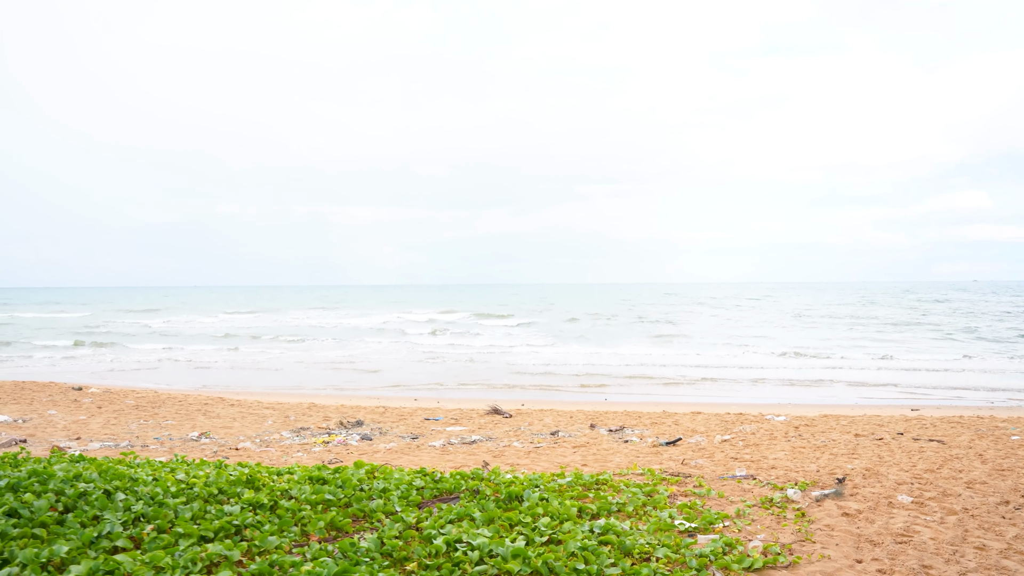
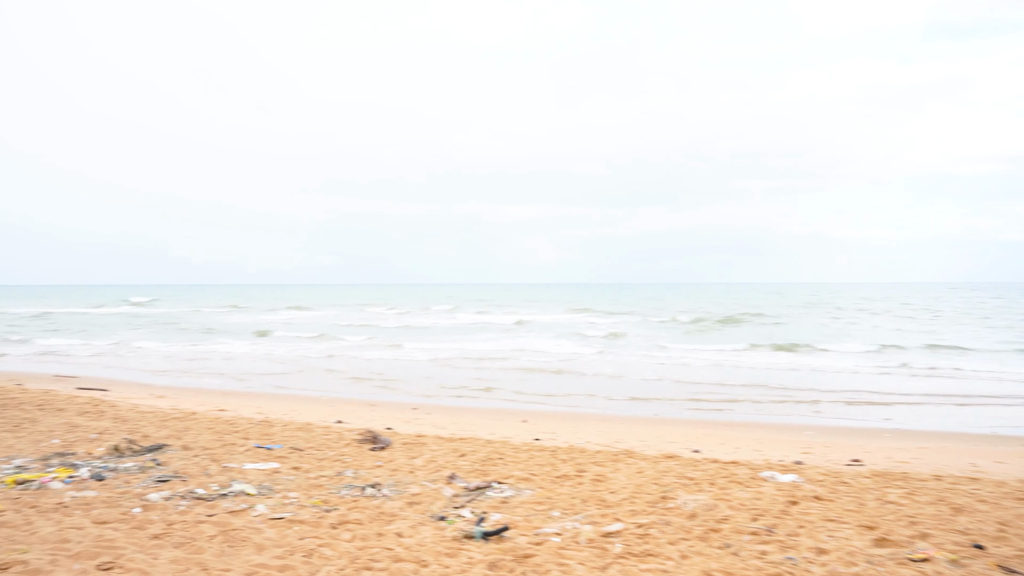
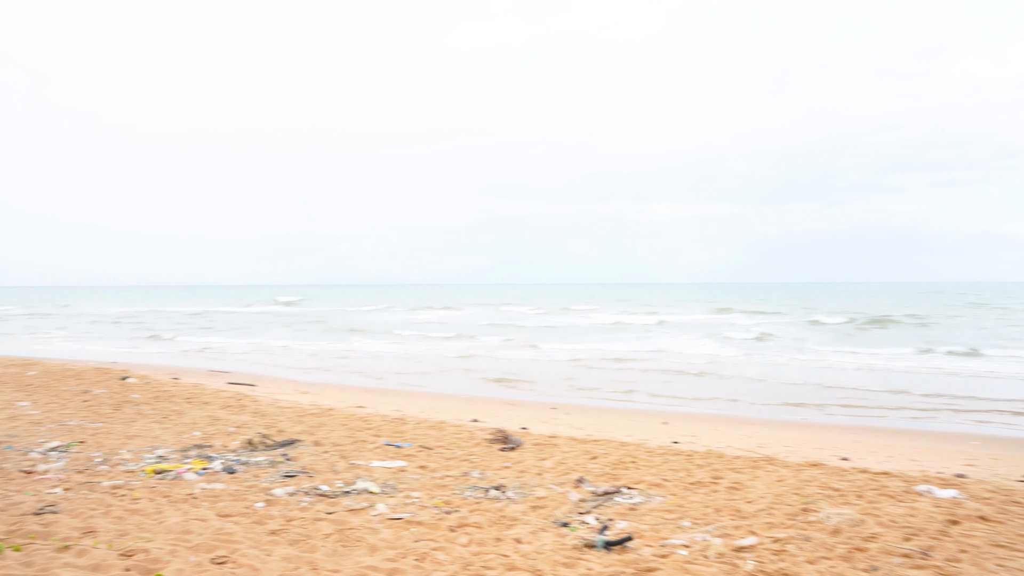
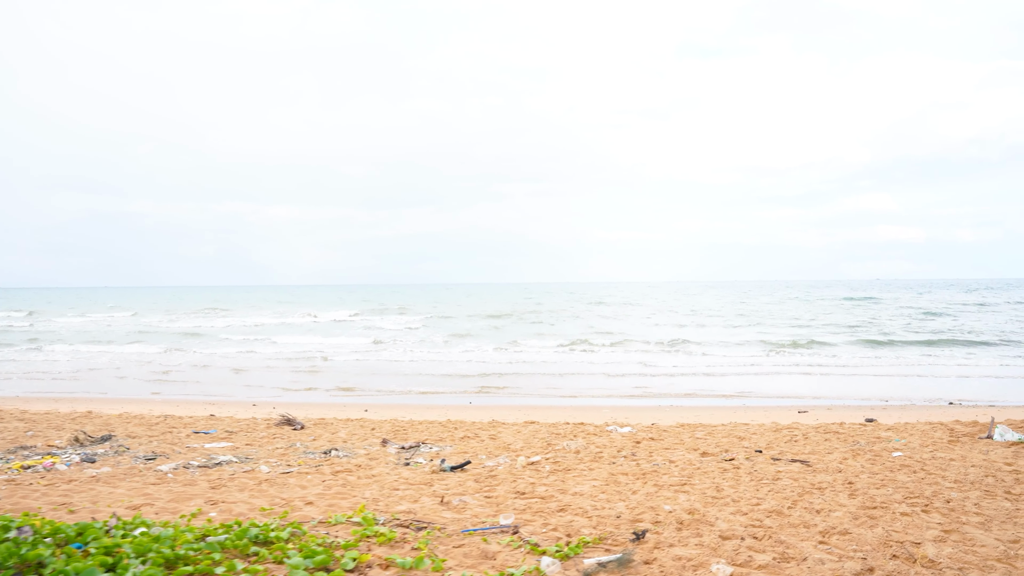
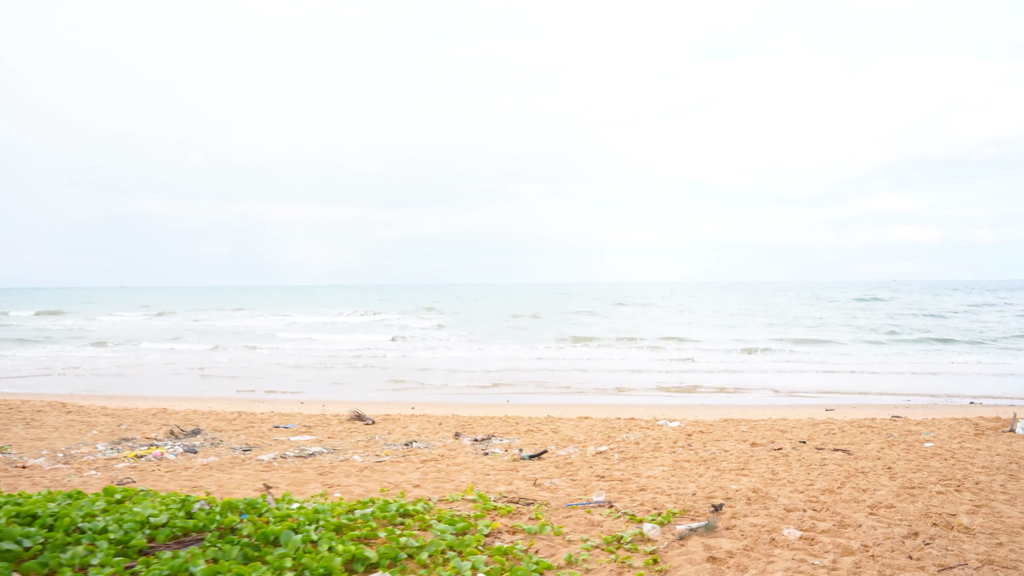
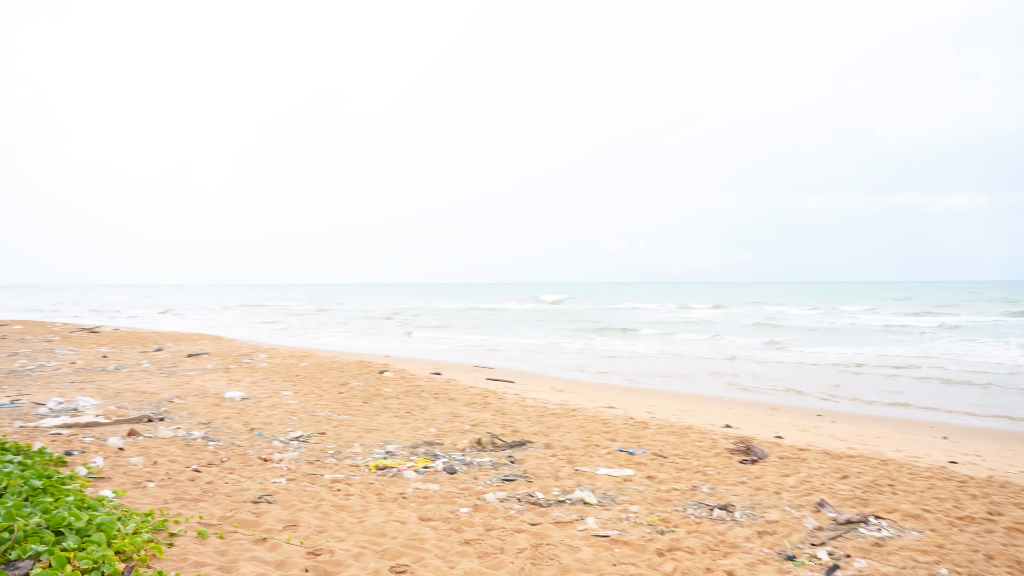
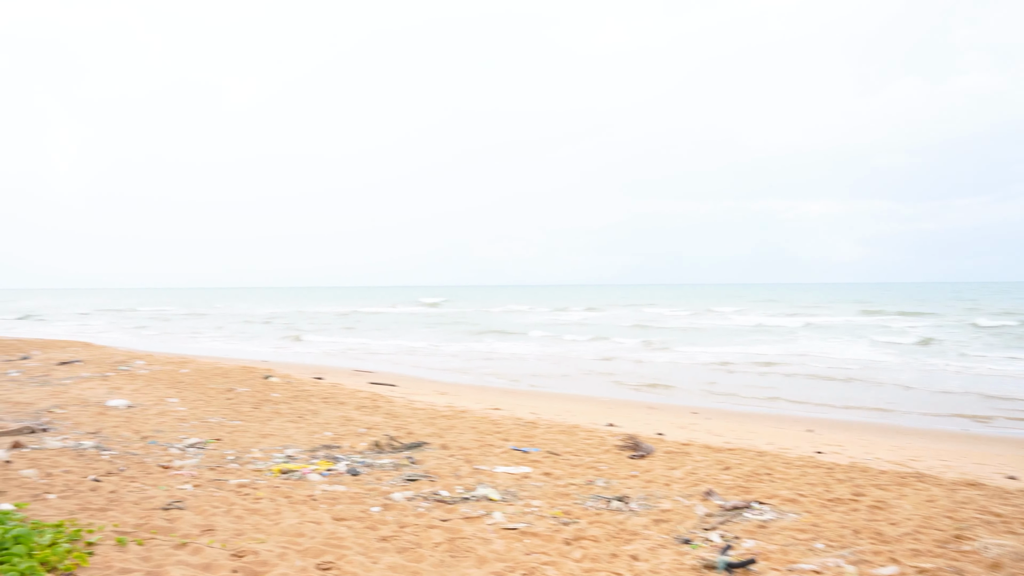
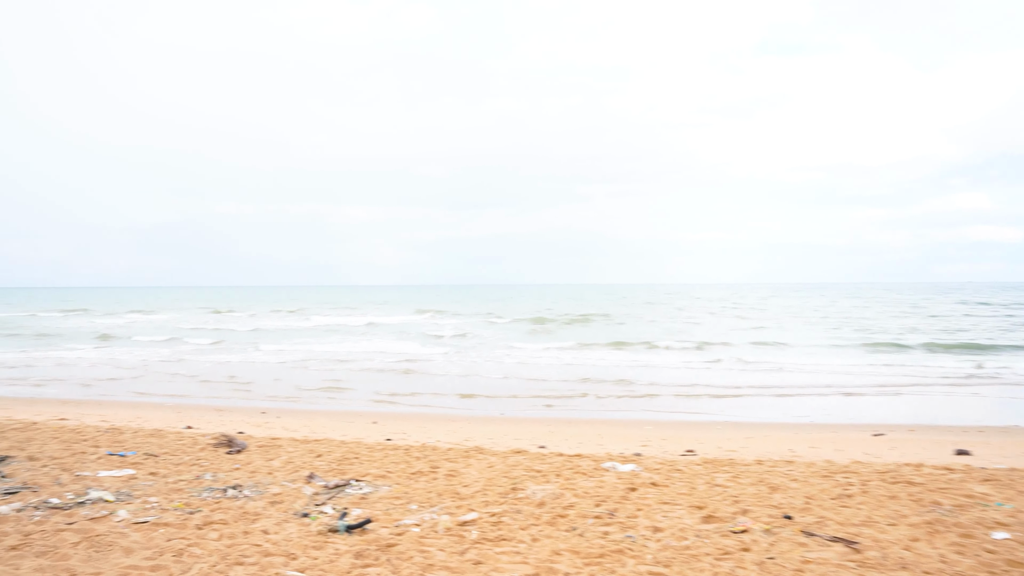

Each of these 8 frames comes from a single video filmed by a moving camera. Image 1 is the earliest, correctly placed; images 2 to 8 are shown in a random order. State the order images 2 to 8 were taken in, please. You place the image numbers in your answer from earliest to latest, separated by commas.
5, 4, 8, 2, 3, 7, 6
